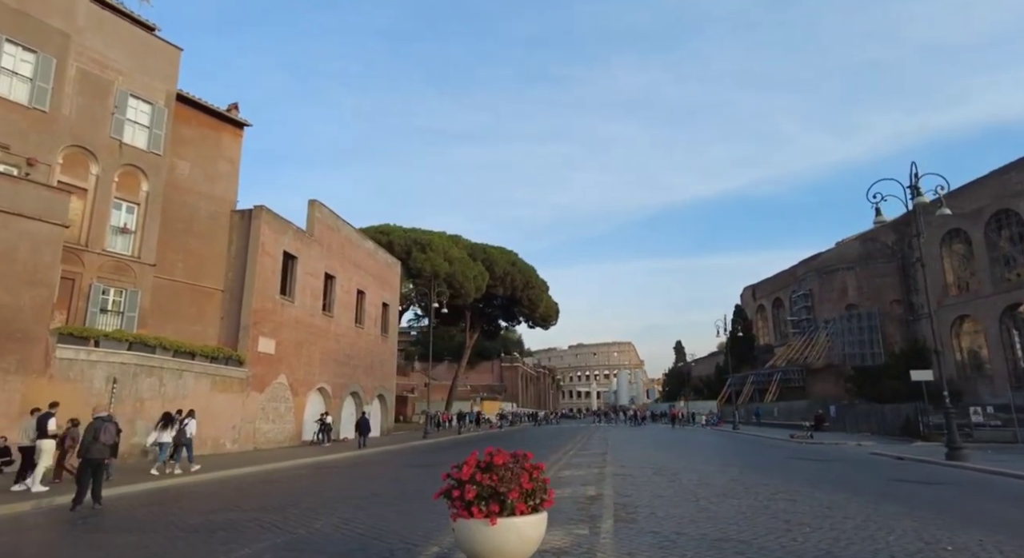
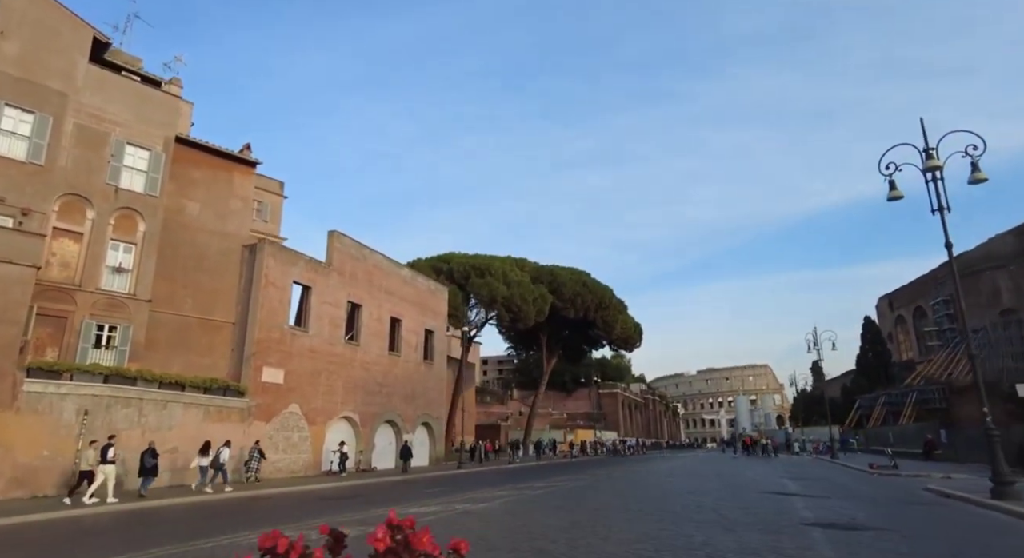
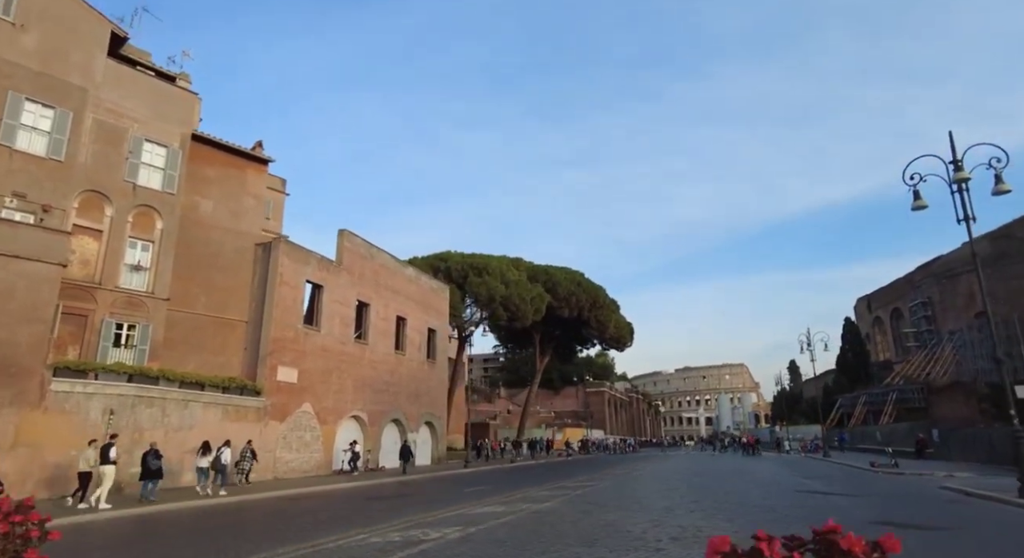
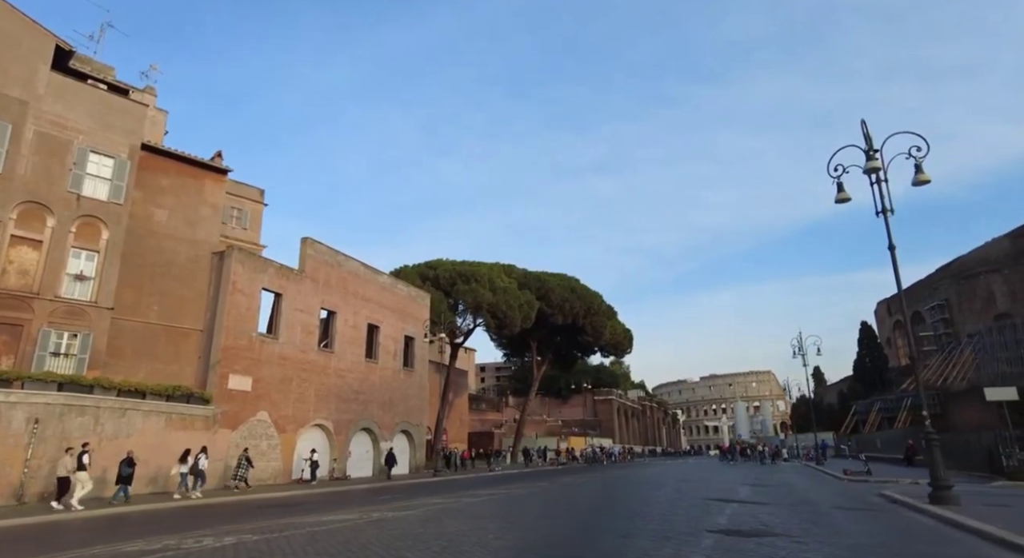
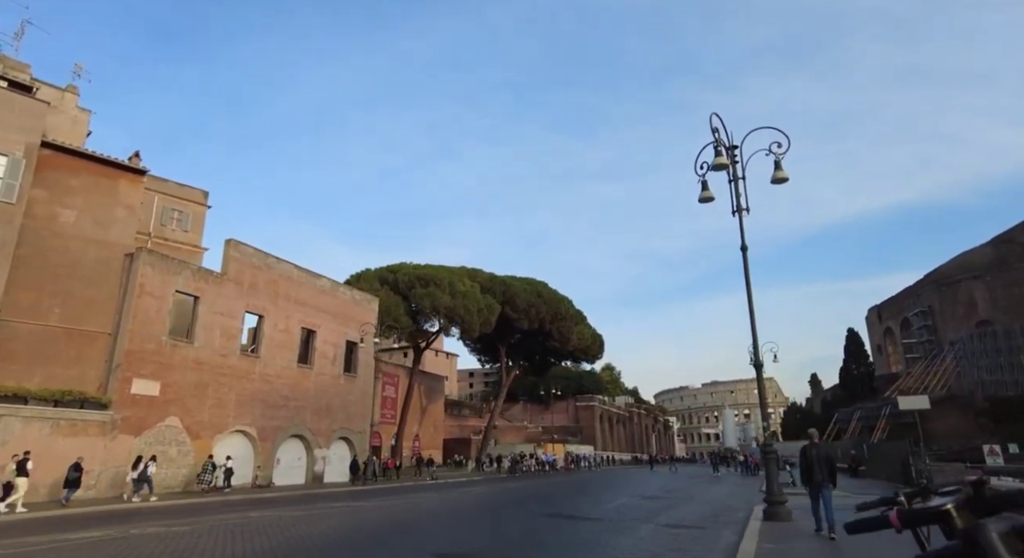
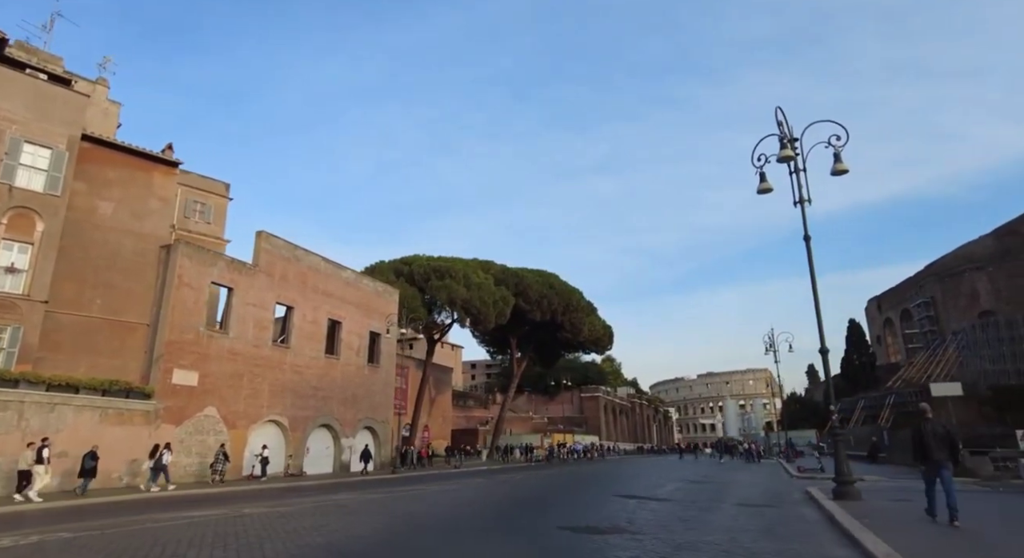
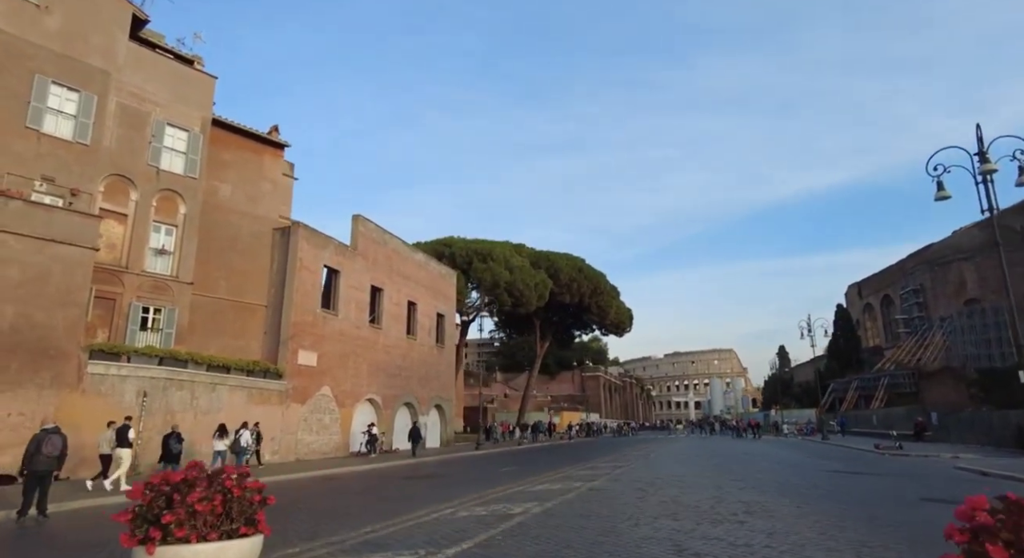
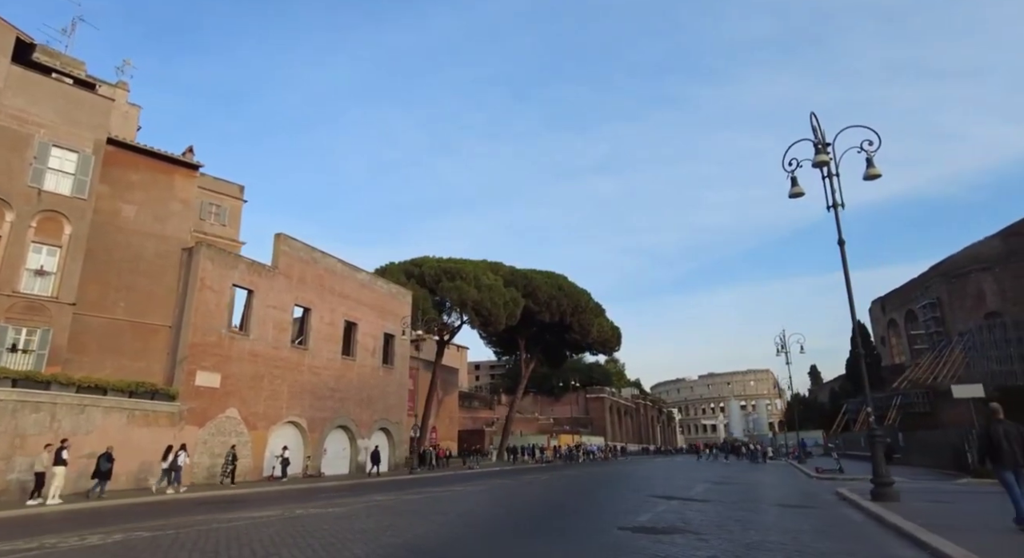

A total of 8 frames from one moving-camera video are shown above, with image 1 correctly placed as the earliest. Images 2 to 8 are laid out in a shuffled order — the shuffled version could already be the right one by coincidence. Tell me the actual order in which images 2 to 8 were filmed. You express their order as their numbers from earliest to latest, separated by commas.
7, 3, 2, 4, 8, 6, 5
